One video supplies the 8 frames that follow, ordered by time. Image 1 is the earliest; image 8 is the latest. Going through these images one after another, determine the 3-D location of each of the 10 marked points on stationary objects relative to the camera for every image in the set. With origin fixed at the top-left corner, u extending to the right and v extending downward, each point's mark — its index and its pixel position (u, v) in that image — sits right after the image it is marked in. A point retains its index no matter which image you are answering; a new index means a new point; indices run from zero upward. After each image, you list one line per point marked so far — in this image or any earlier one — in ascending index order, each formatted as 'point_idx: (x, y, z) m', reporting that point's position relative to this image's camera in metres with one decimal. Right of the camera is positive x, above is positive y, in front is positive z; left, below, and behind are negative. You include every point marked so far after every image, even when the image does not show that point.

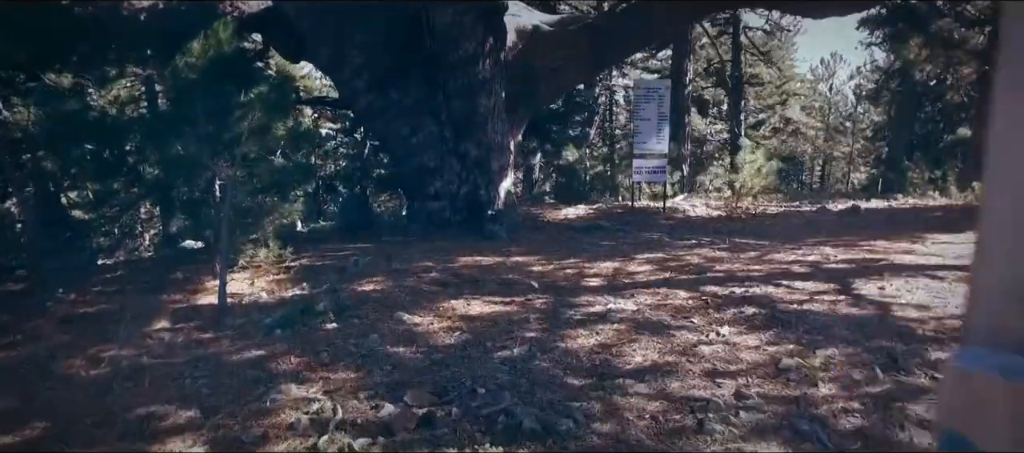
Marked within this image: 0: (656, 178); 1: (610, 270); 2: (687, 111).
0: (+2.2, +0.8, +10.7) m
1: (+0.8, -0.4, +5.4) m
2: (+4.0, +2.6, +15.7) m
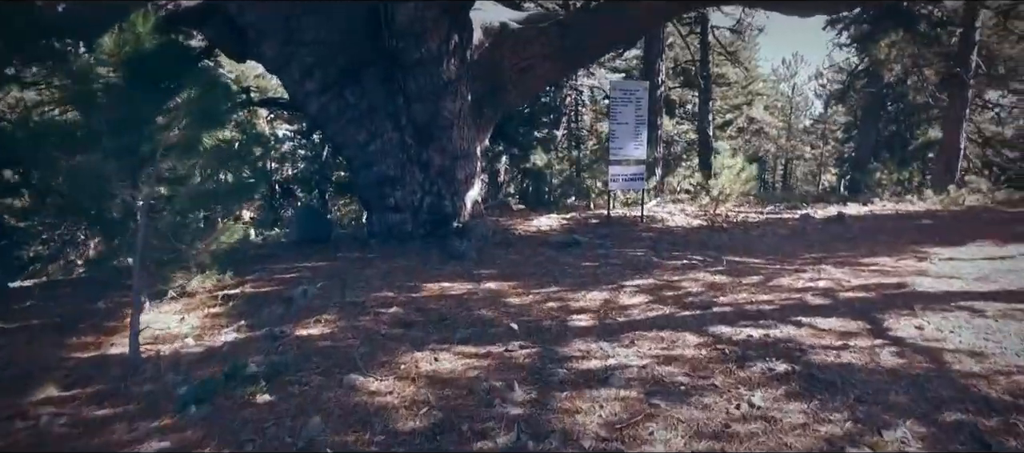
0: (+1.8, +0.6, +10.1) m
1: (+0.6, -0.5, +4.7) m
2: (+3.2, +2.5, +15.1) m
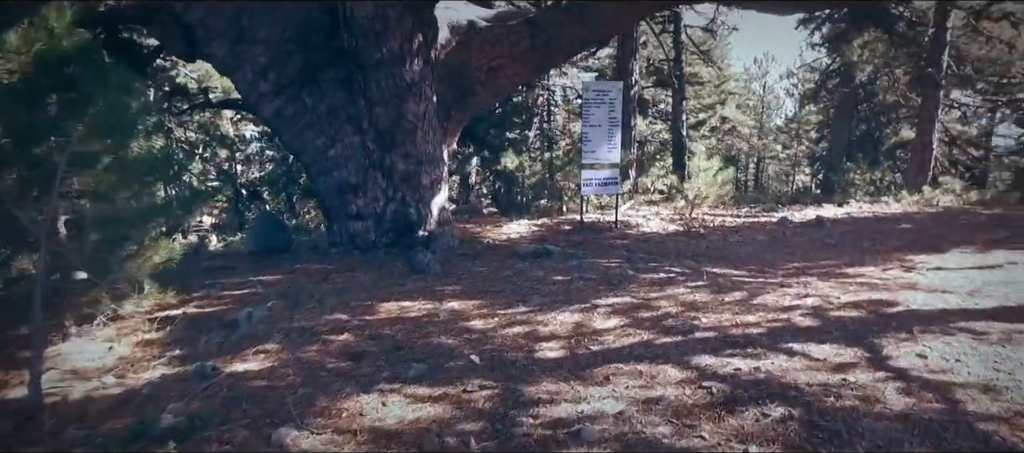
0: (+1.3, +0.5, +9.7) m
1: (+0.4, -0.6, +4.3) m
2: (+2.6, +2.4, +14.8) m
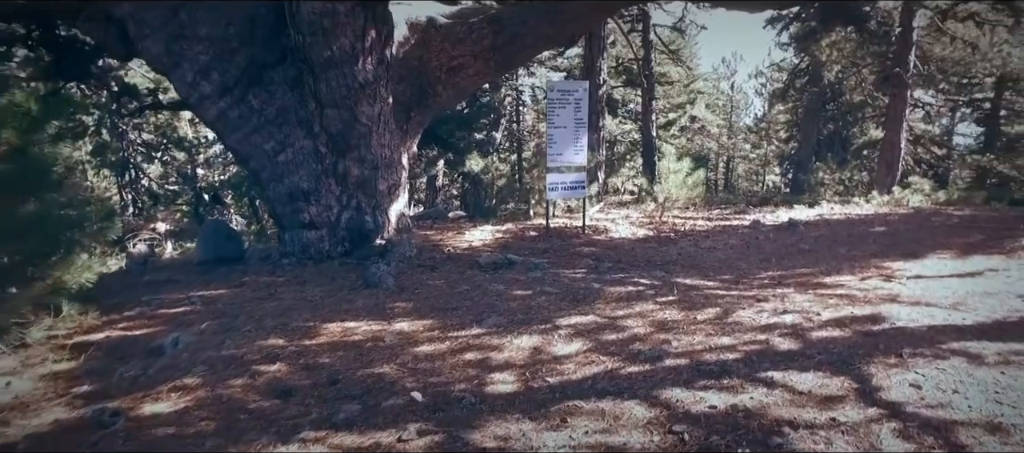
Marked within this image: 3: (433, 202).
0: (+0.8, +0.4, +9.3) m
1: (+0.1, -0.7, +3.8) m
2: (+1.8, +2.4, +14.5) m
3: (-2.2, +0.7, +19.5) m
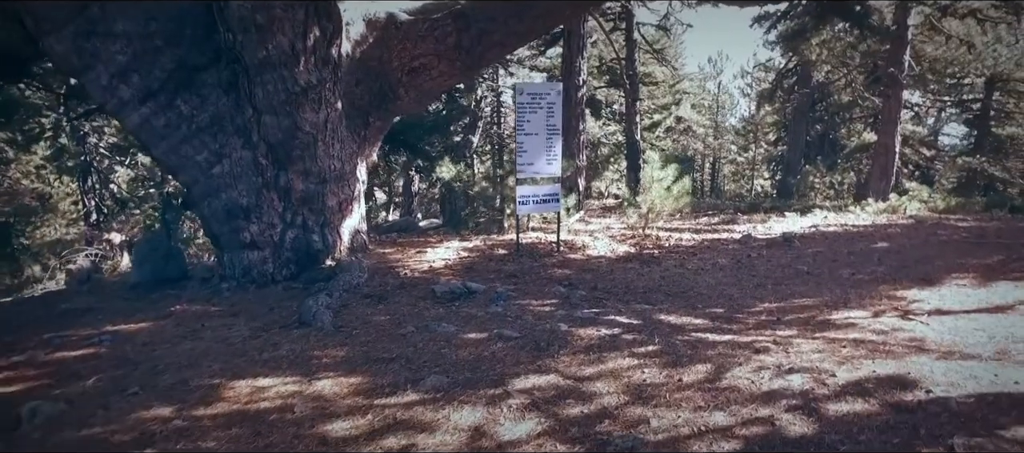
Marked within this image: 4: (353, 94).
0: (+0.4, +0.2, +8.4) m
1: (-0.2, -0.9, +3.0) m
2: (+1.3, +2.2, +13.6) m
3: (-2.8, +0.5, +18.5) m
4: (-2.1, +1.8, +9.2) m
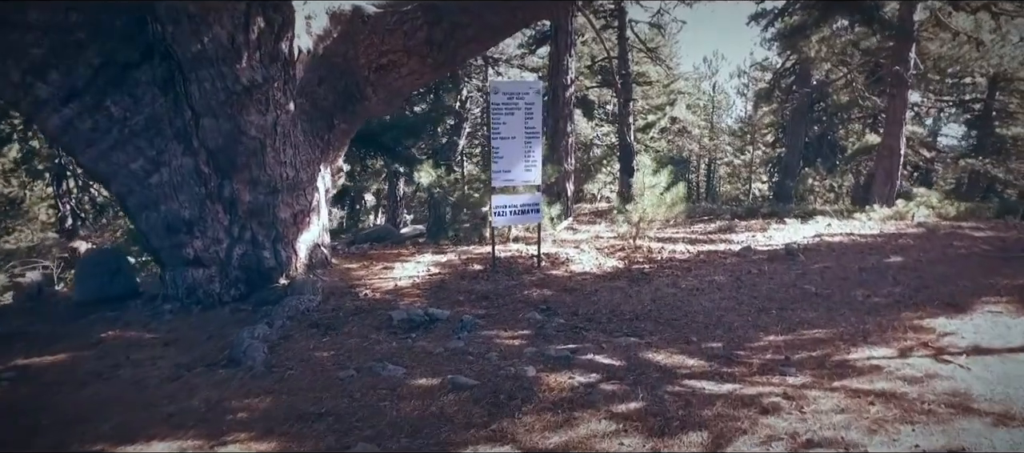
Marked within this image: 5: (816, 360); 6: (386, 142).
0: (+0.1, +0.1, +7.6) m
1: (-0.4, -1.1, +2.2) m
2: (+1.0, +2.0, +12.8) m
3: (-3.1, +0.3, +17.7) m
4: (-2.4, +1.6, +8.4) m
5: (+1.8, -0.8, +4.1) m
6: (-2.4, +1.6, +13.0) m
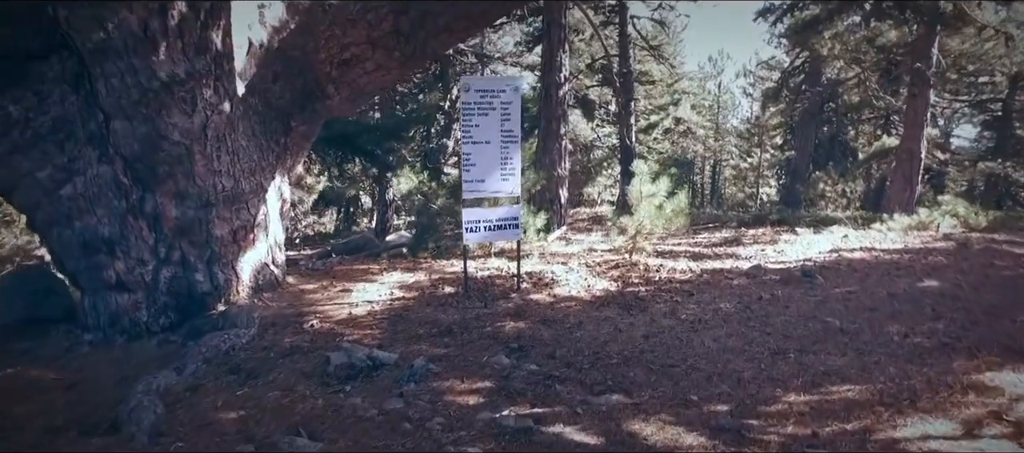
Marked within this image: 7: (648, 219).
0: (-0.1, -0.1, +6.7) m
1: (-0.7, -1.2, +1.2) m
2: (+0.8, +1.8, +11.9) m
3: (-3.3, +0.1, +16.8) m
4: (-2.6, +1.5, +7.4) m
5: (+1.5, -1.0, +3.1) m
6: (-2.6, +1.4, +12.1) m
7: (+1.7, +0.1, +8.6) m
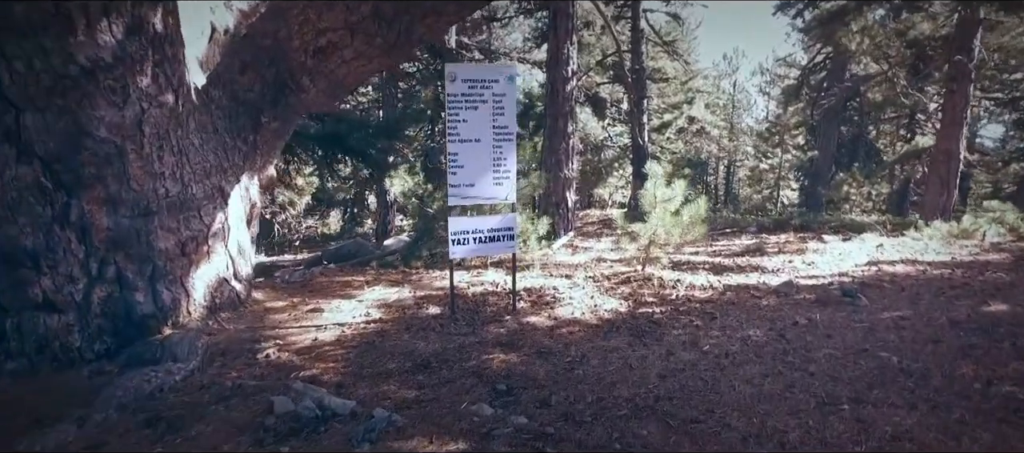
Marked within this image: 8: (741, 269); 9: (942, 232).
0: (-0.1, -0.2, +5.8) m
1: (-0.9, -1.3, +0.3) m
2: (+0.9, +1.7, +11.0) m
3: (-3.2, +0.1, +16.0) m
4: (-2.7, +1.4, +6.6) m
5: (+1.4, -1.1, +2.2) m
6: (-2.5, +1.4, +11.2) m
7: (+1.7, 0.0, +7.7) m
8: (+2.6, -0.5, +7.7) m
9: (+6.1, -0.1, +9.6) m
